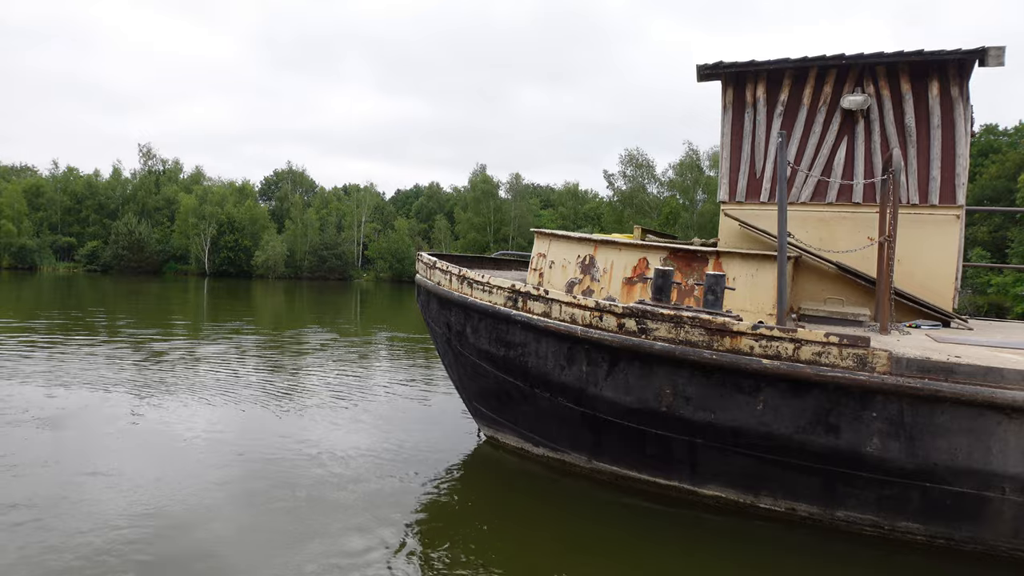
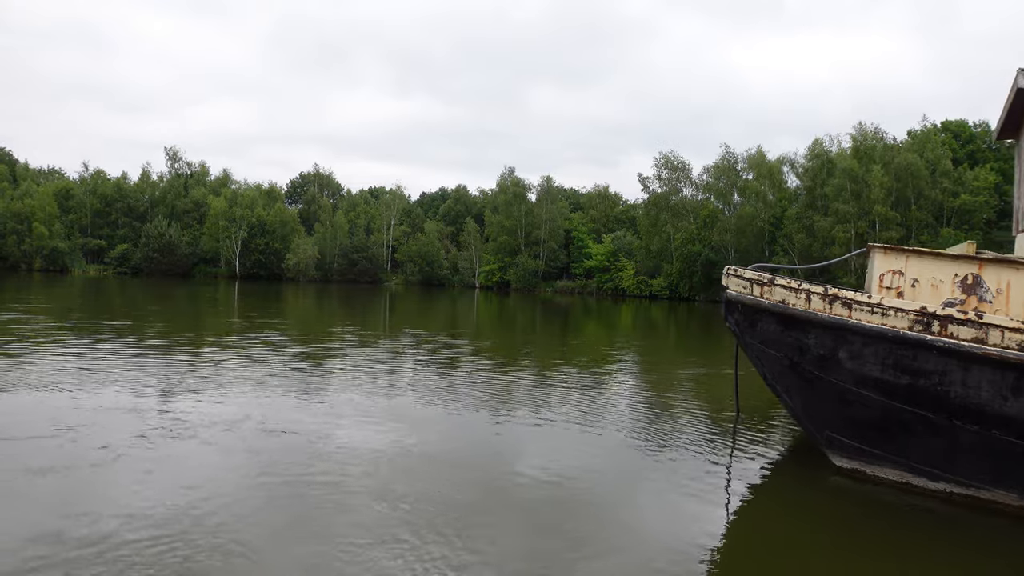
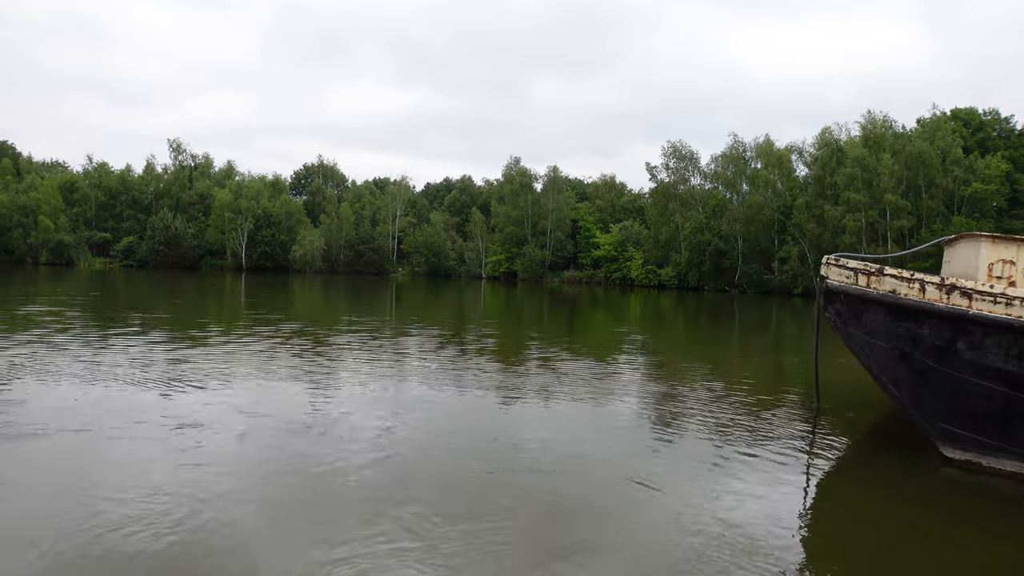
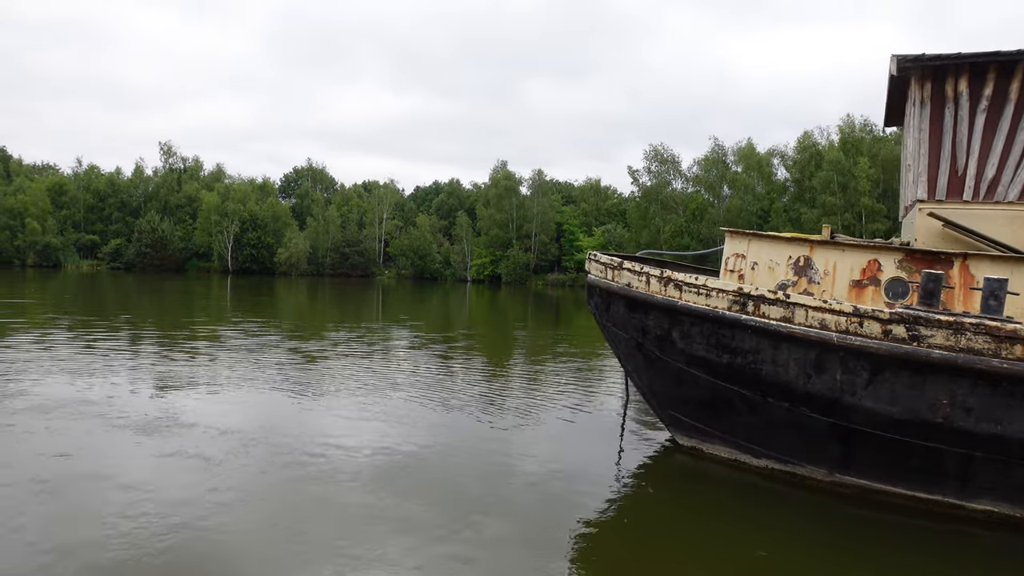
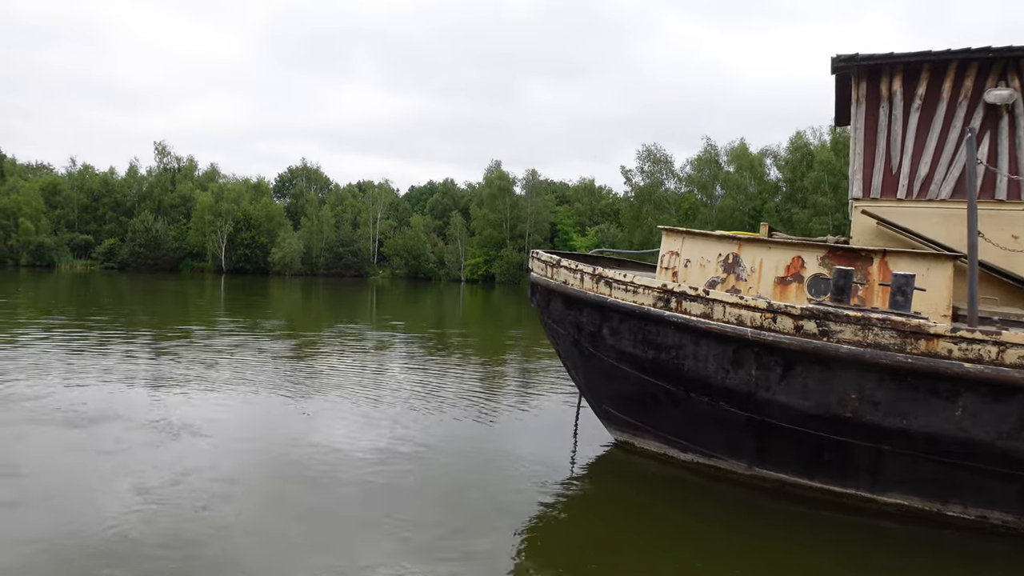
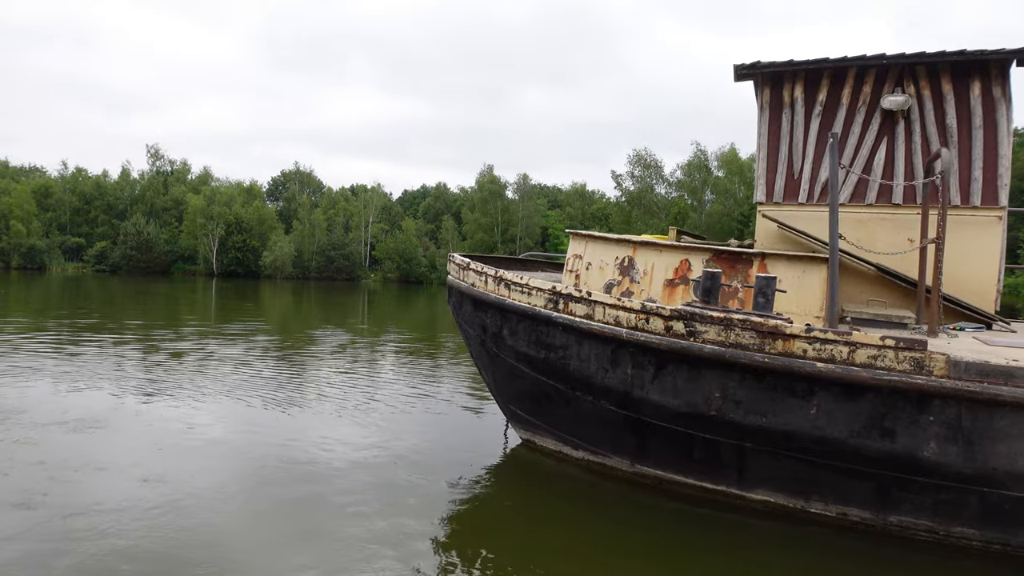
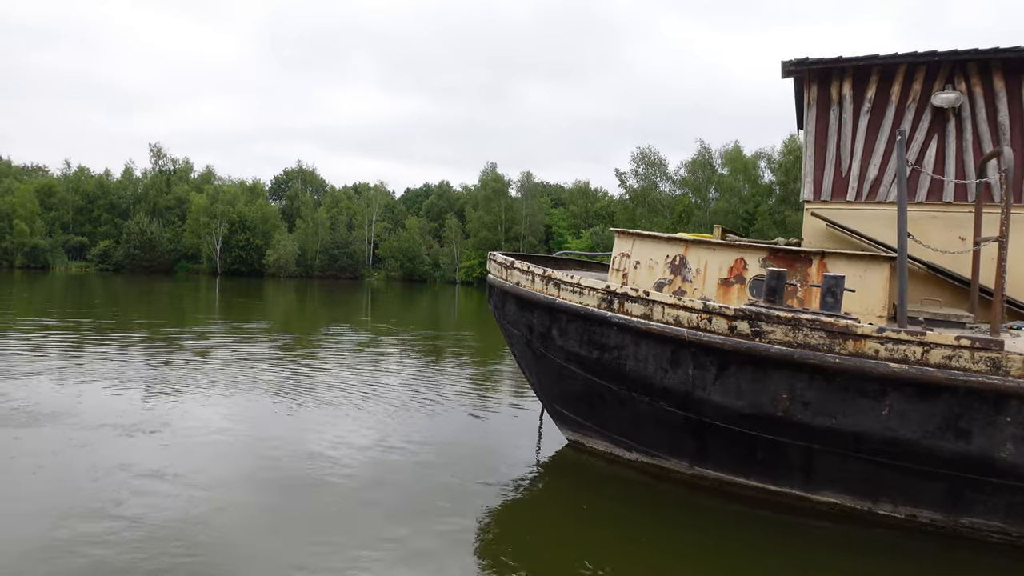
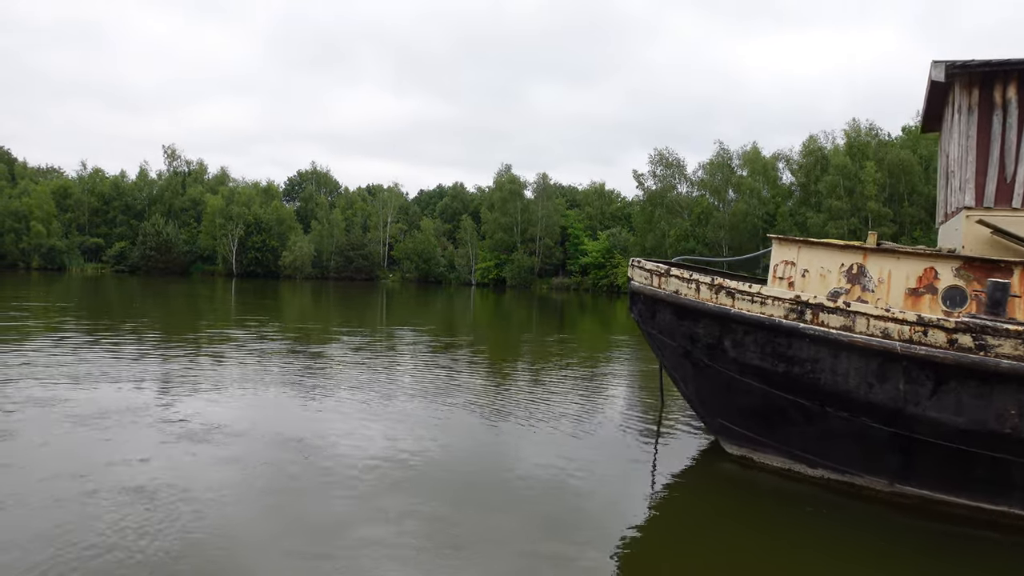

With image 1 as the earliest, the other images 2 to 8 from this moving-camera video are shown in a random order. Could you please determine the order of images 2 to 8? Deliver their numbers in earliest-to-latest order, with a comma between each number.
6, 7, 5, 4, 8, 2, 3
